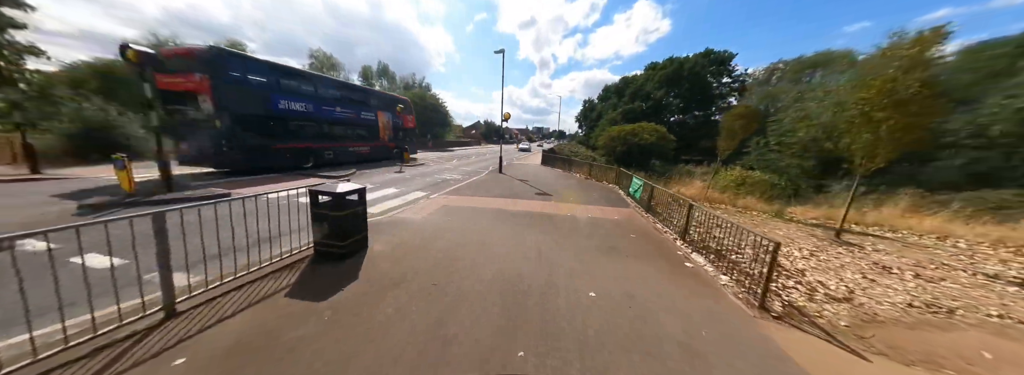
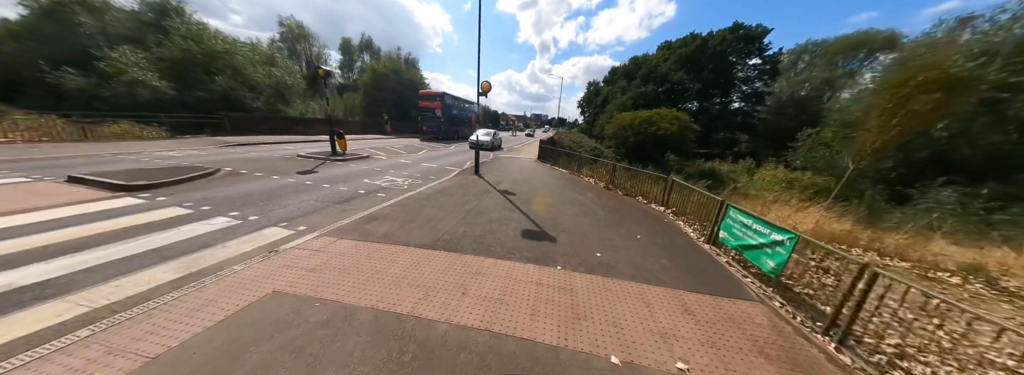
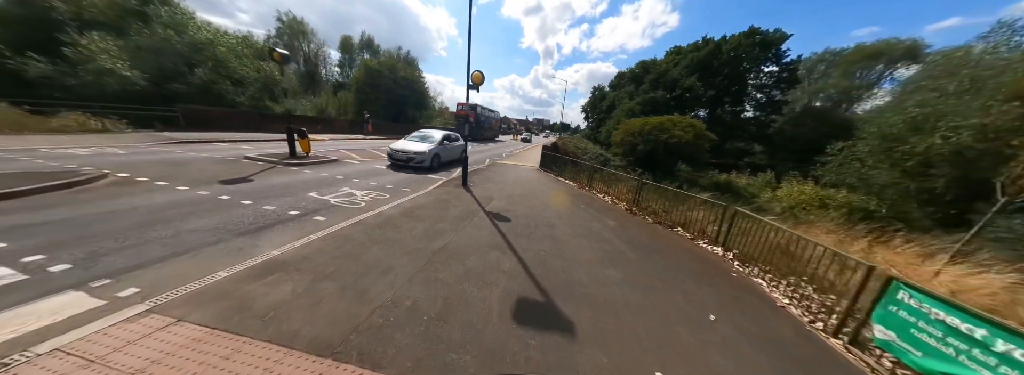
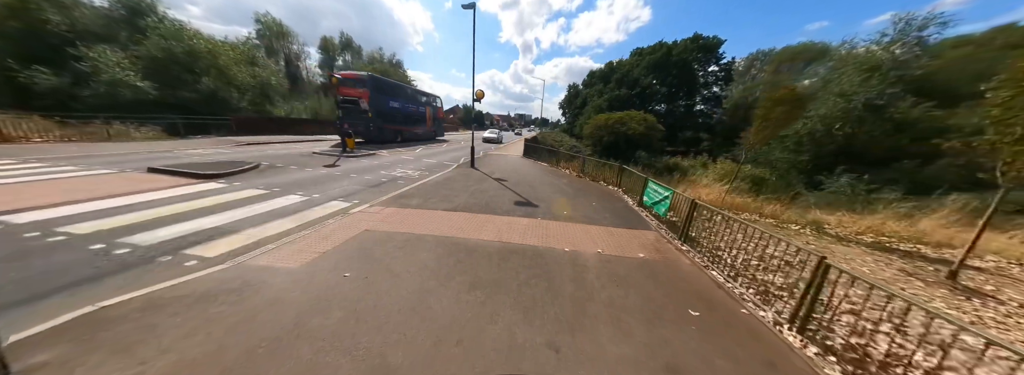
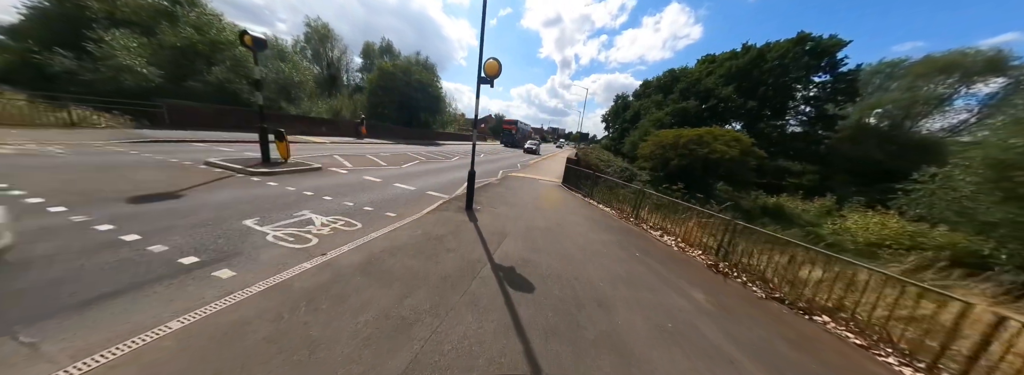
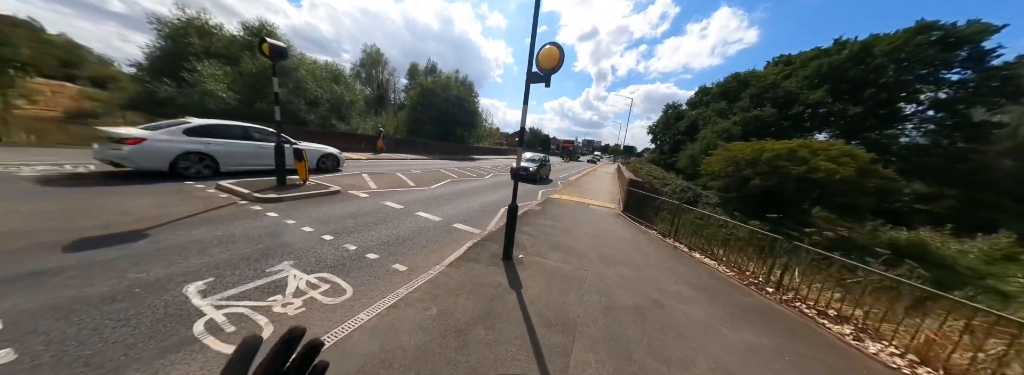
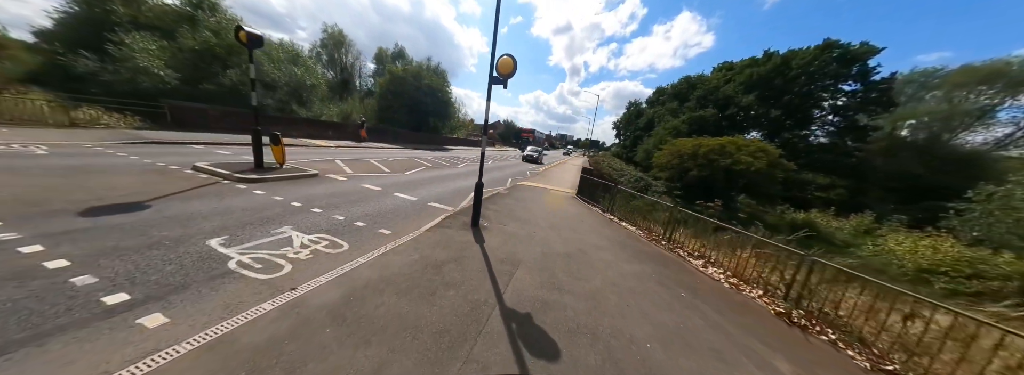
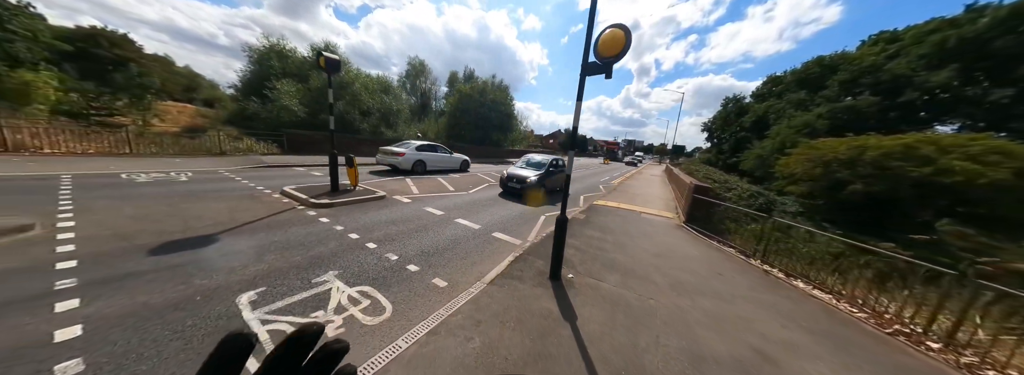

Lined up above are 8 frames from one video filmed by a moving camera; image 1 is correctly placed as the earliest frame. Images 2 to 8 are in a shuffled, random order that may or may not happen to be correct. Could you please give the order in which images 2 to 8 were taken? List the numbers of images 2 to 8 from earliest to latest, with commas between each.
4, 2, 3, 5, 7, 6, 8
